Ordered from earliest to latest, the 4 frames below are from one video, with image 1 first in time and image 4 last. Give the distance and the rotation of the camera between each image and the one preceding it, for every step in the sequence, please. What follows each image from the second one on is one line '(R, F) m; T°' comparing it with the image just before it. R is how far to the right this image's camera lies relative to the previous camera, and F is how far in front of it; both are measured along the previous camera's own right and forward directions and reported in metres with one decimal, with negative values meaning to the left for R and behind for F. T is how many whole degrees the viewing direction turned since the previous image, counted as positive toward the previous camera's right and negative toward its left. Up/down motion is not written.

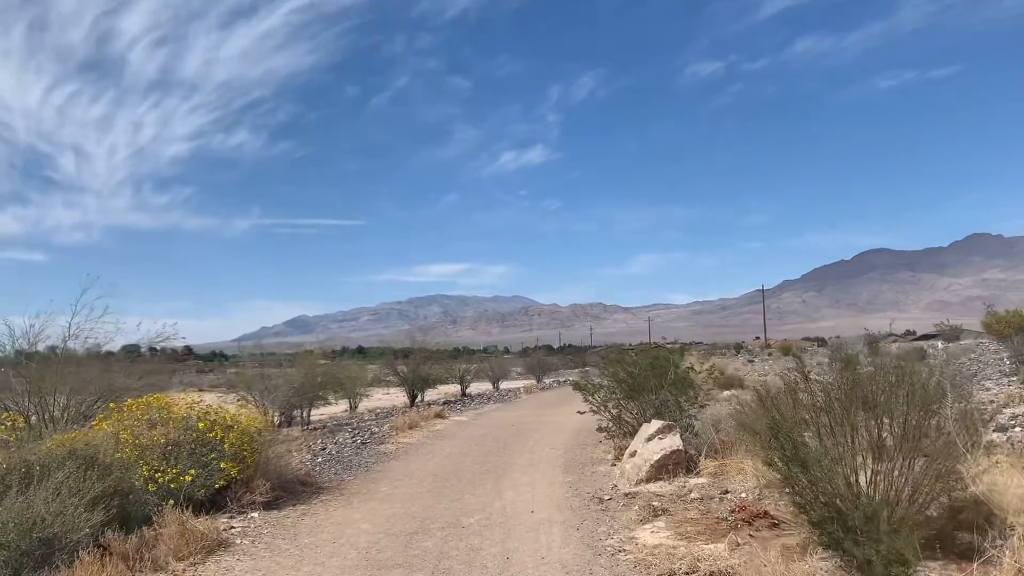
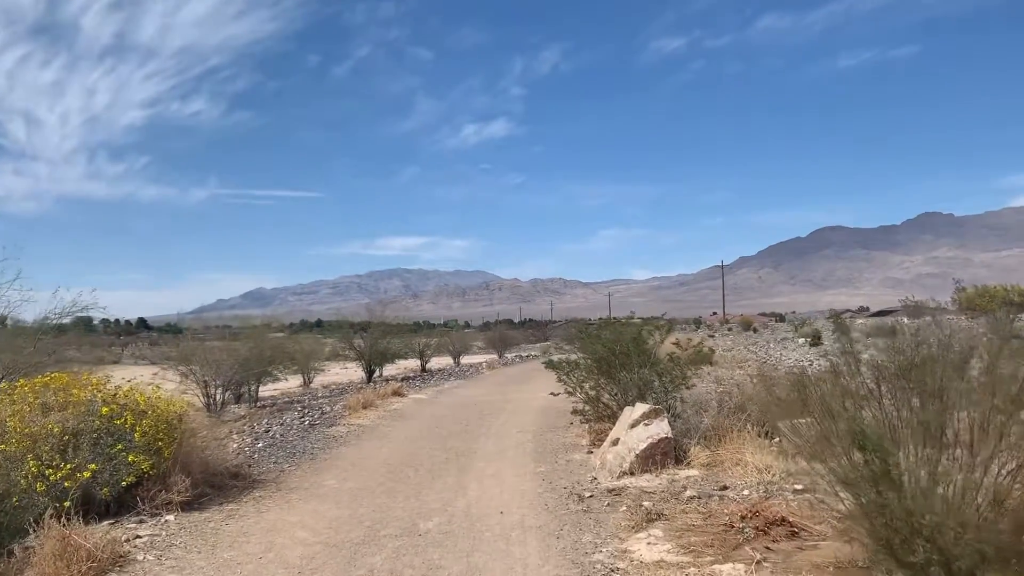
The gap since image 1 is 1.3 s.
(0.0, +0.9) m; +3°
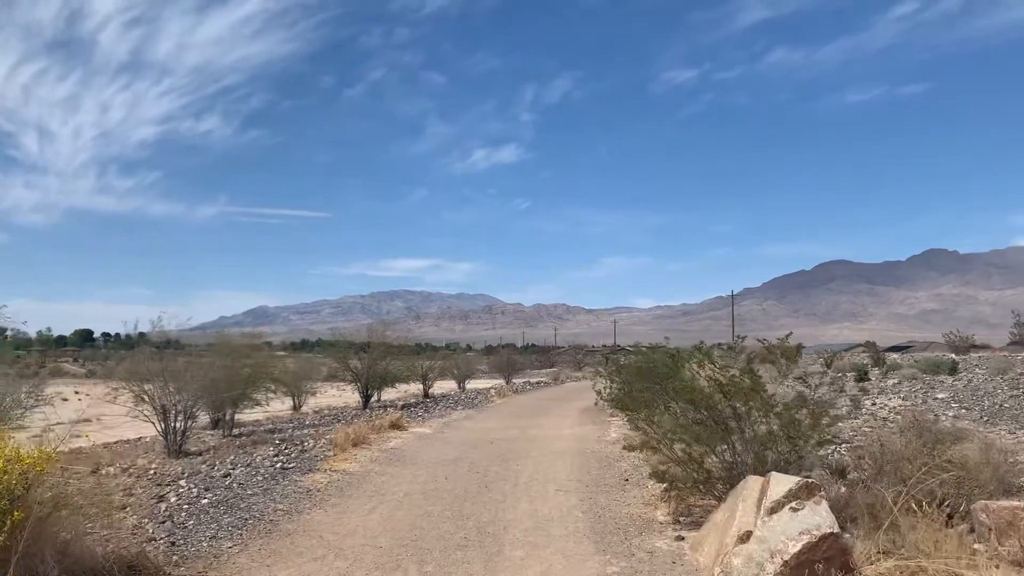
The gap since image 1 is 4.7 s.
(-0.3, +2.1) m; 0°
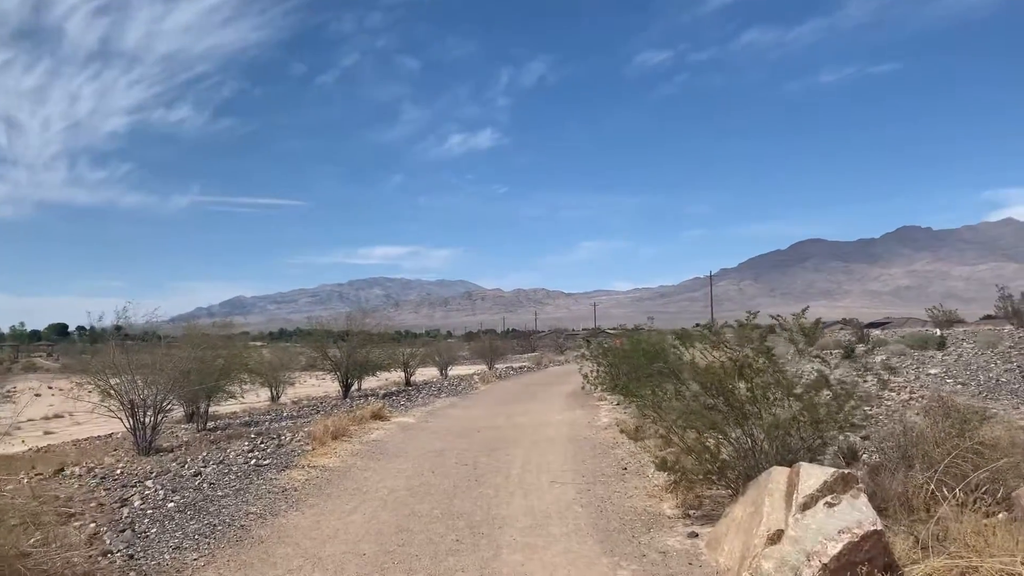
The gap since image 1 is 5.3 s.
(-0.1, +0.4) m; +2°
